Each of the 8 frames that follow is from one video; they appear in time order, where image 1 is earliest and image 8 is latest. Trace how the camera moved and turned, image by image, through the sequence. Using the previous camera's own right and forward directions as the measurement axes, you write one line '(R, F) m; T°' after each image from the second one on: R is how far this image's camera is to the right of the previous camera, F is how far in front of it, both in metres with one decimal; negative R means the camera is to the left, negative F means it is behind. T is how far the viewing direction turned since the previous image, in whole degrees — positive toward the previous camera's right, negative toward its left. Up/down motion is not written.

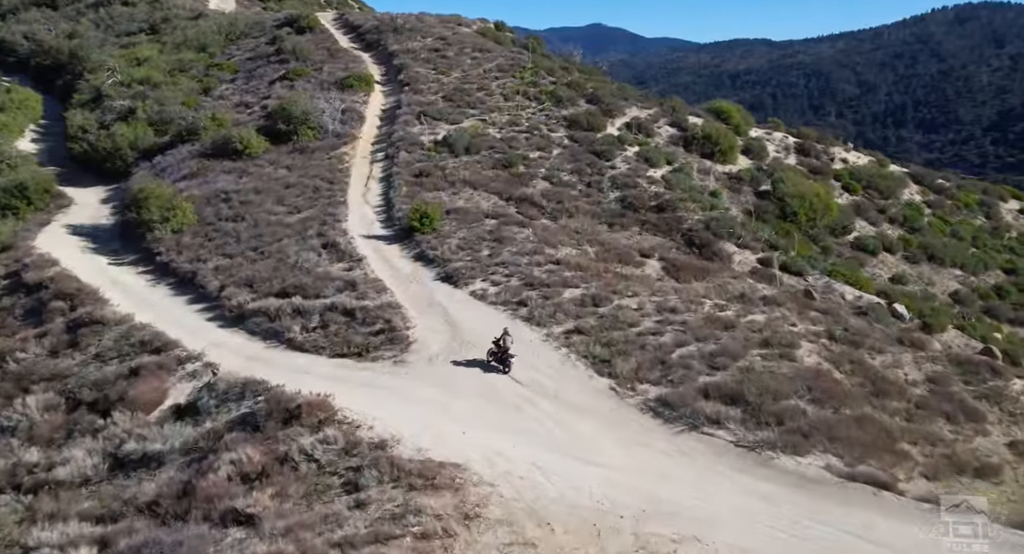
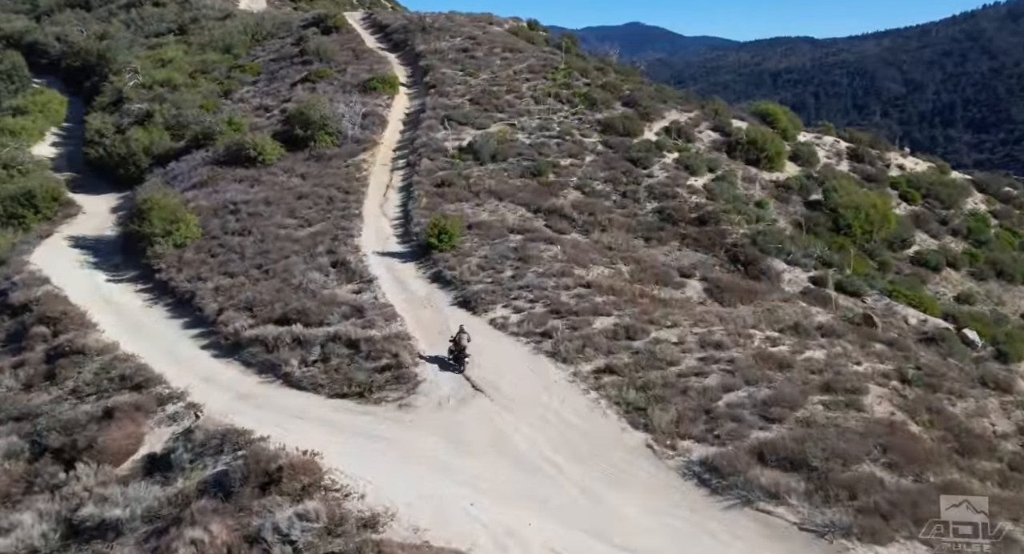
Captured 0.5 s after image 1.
(+0.3, +3.1) m; -2°
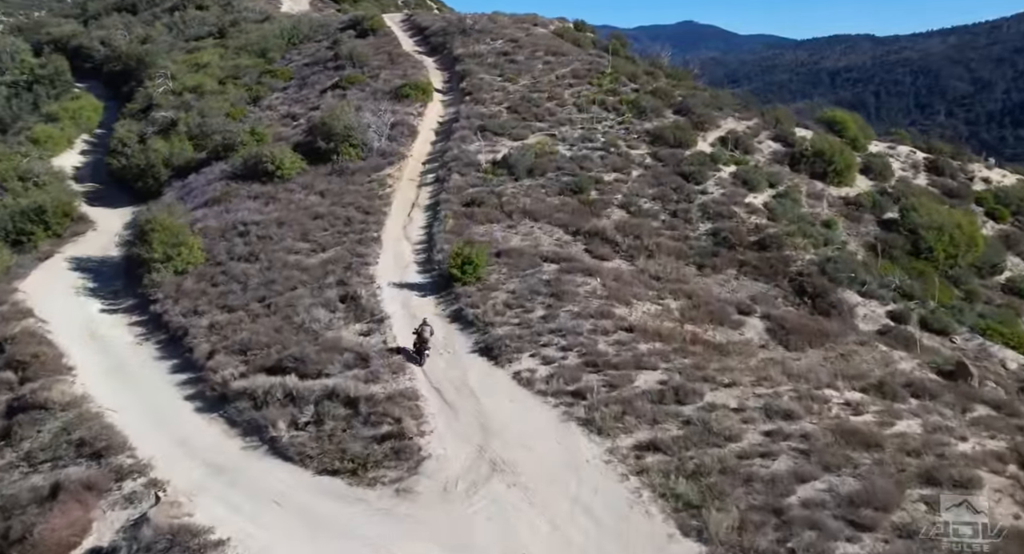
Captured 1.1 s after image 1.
(+0.5, +3.9) m; -3°
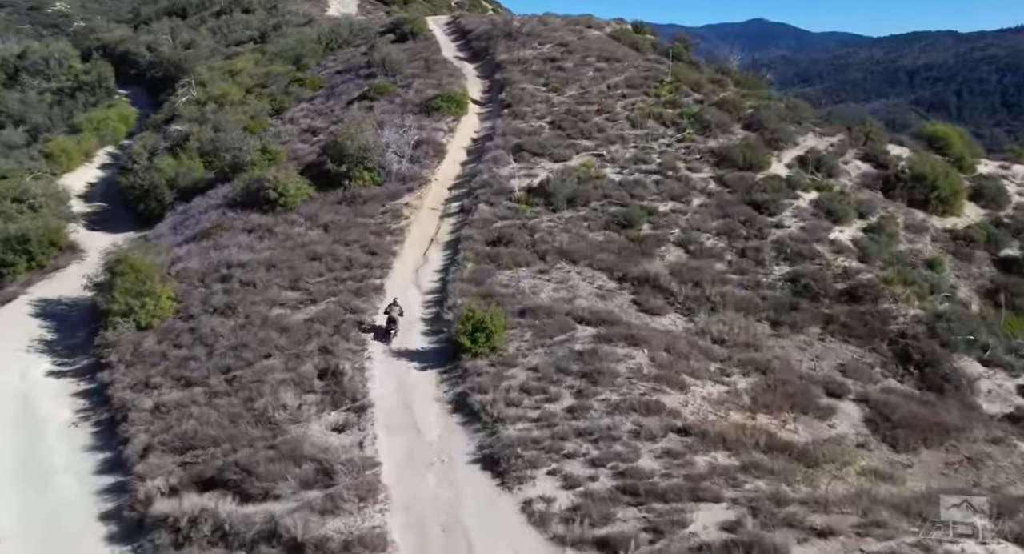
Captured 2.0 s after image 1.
(+0.9, +5.9) m; -4°
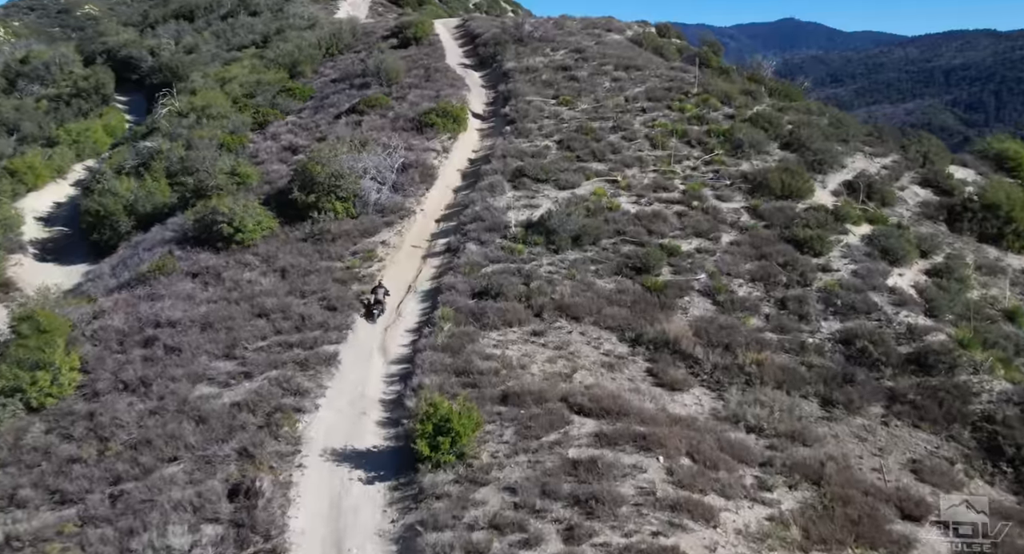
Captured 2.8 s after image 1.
(+1.0, +5.3) m; -2°
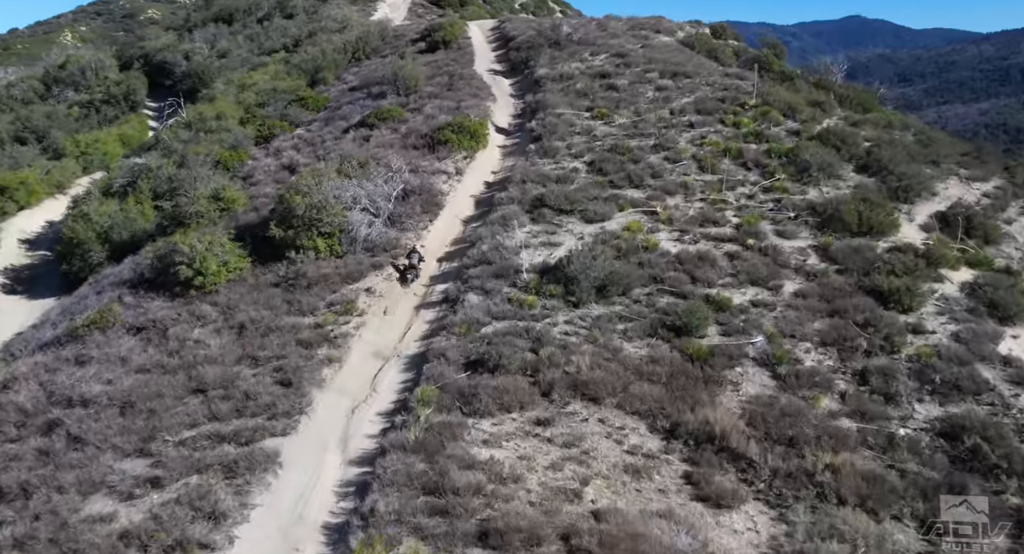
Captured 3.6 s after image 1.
(+1.1, +5.3) m; -3°
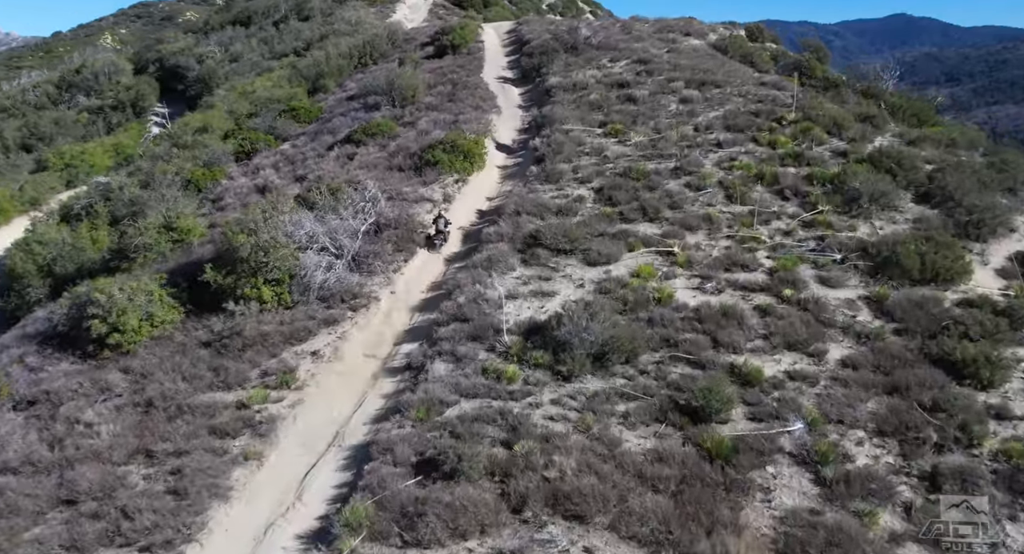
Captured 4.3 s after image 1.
(+1.2, +4.5) m; -2°
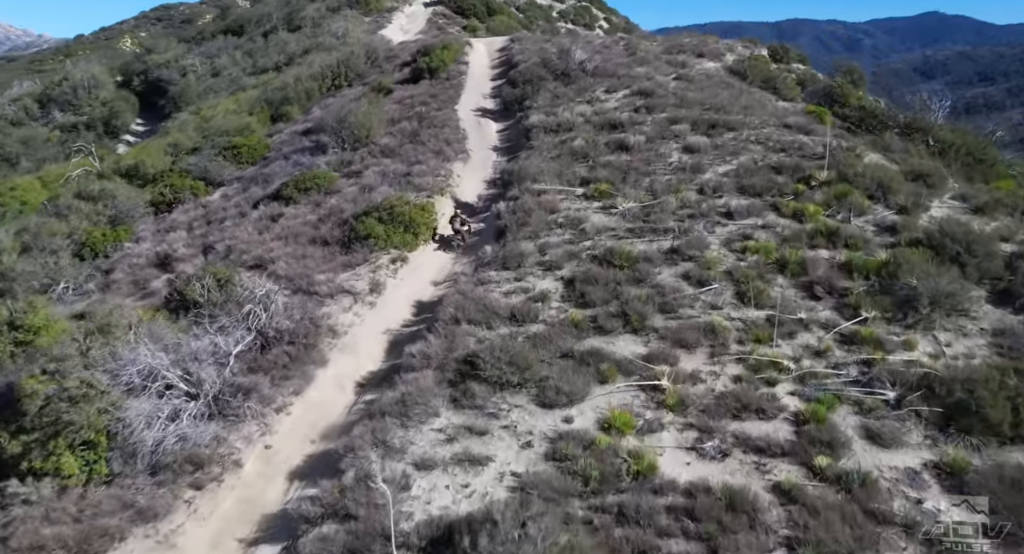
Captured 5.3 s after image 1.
(+1.7, +6.4) m; -1°
